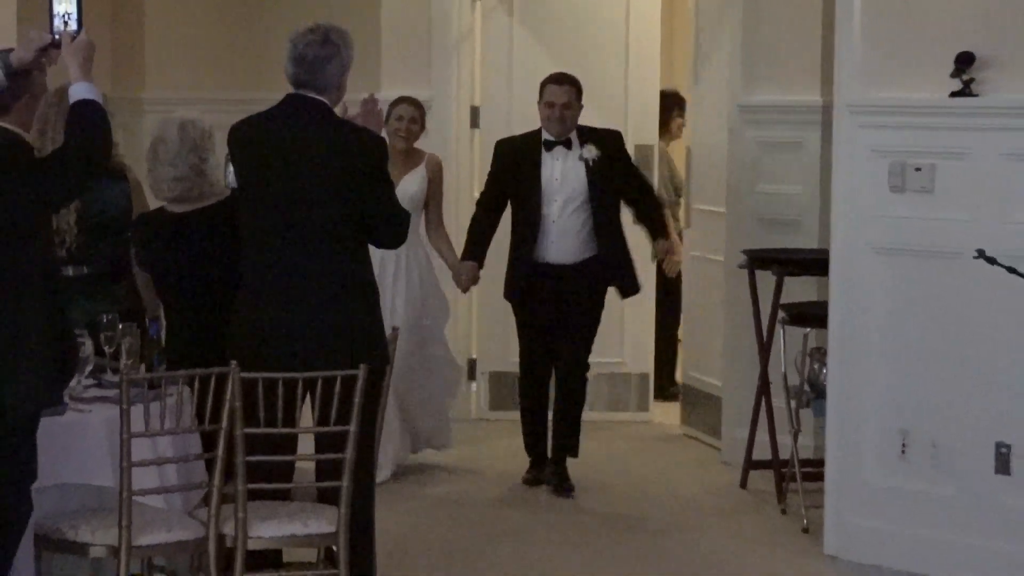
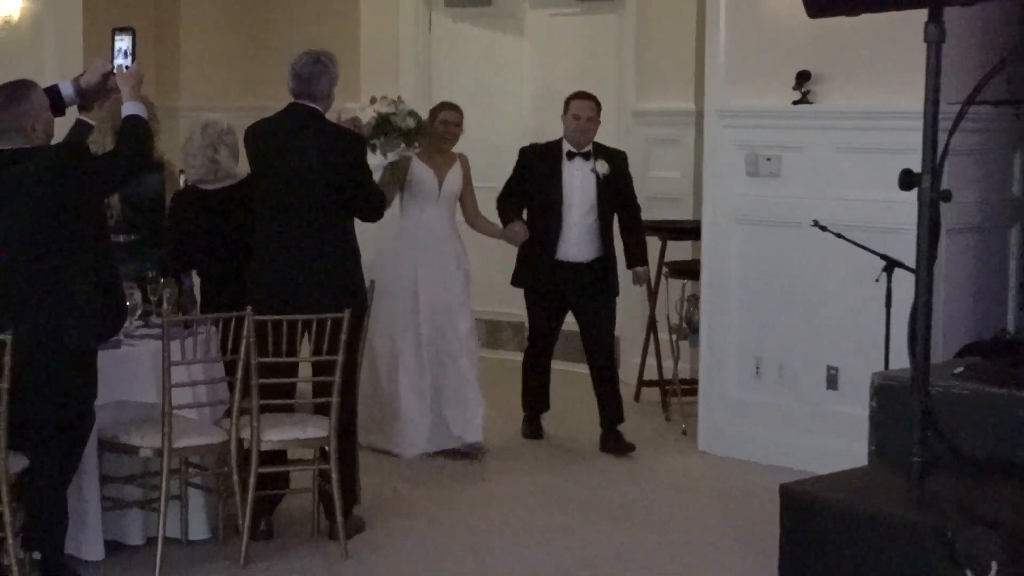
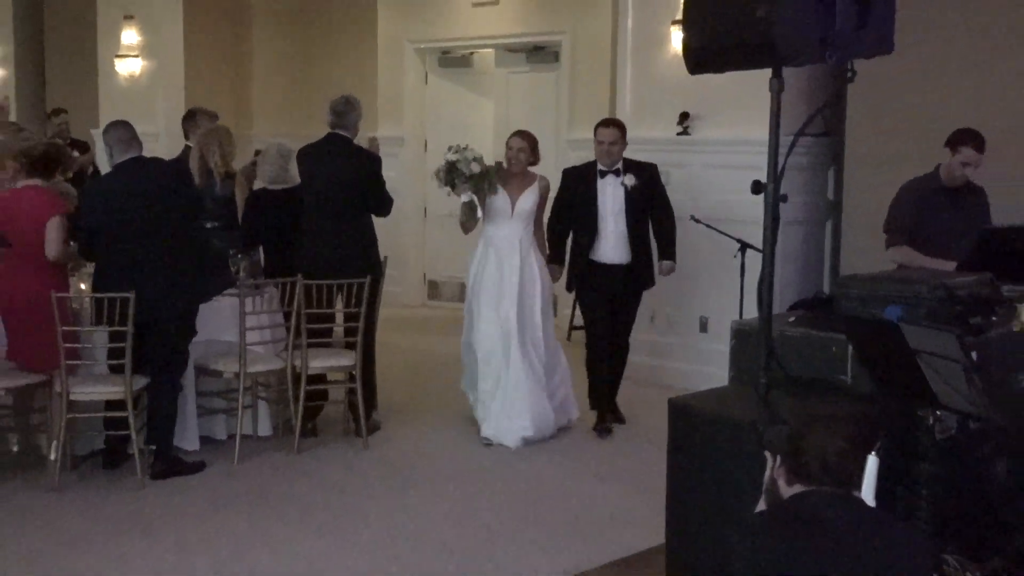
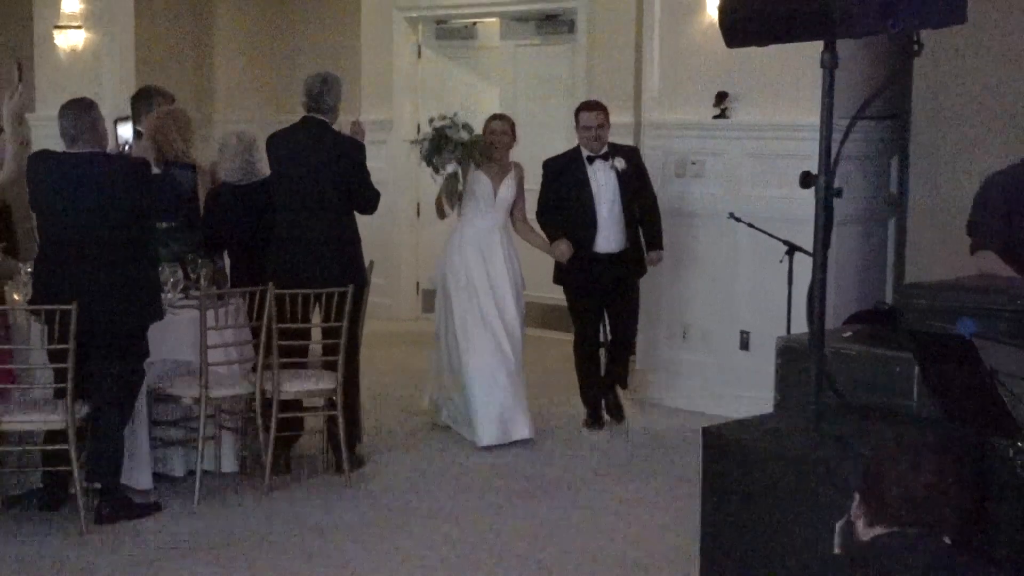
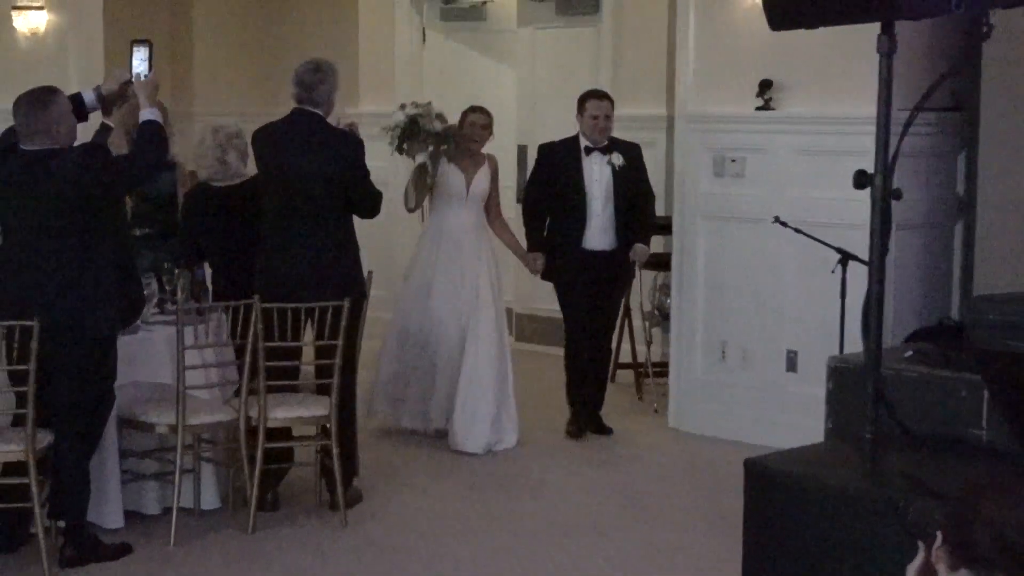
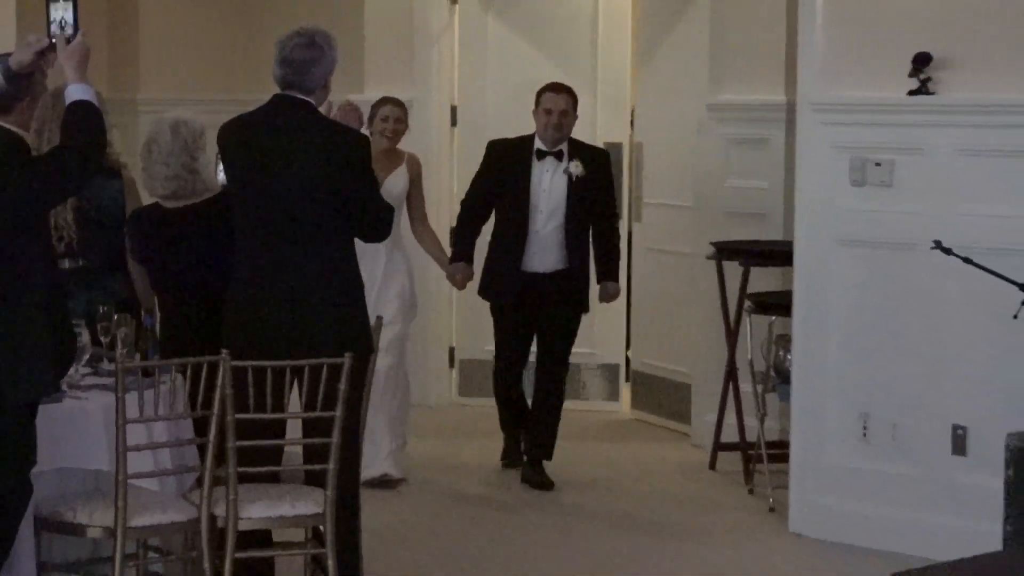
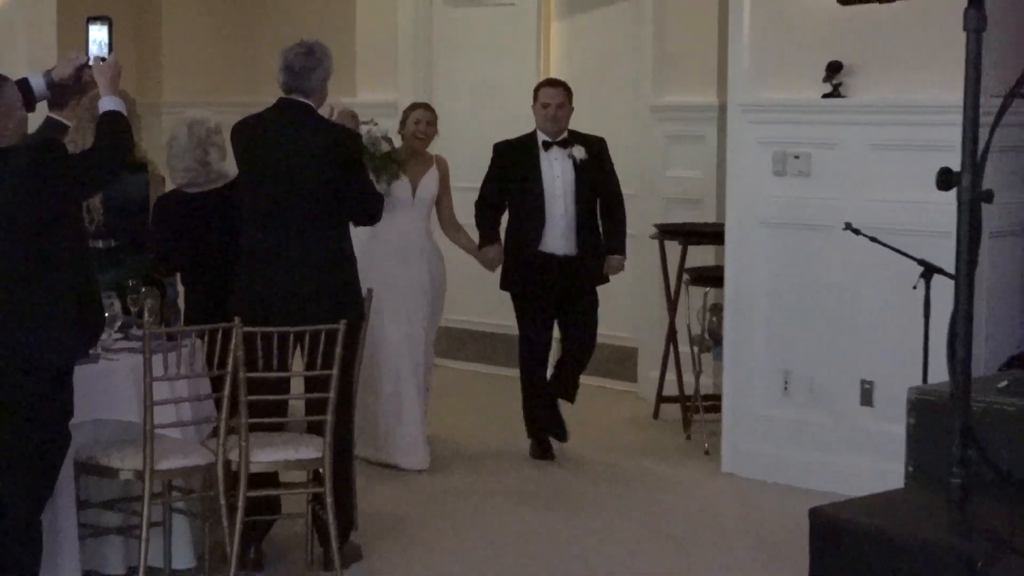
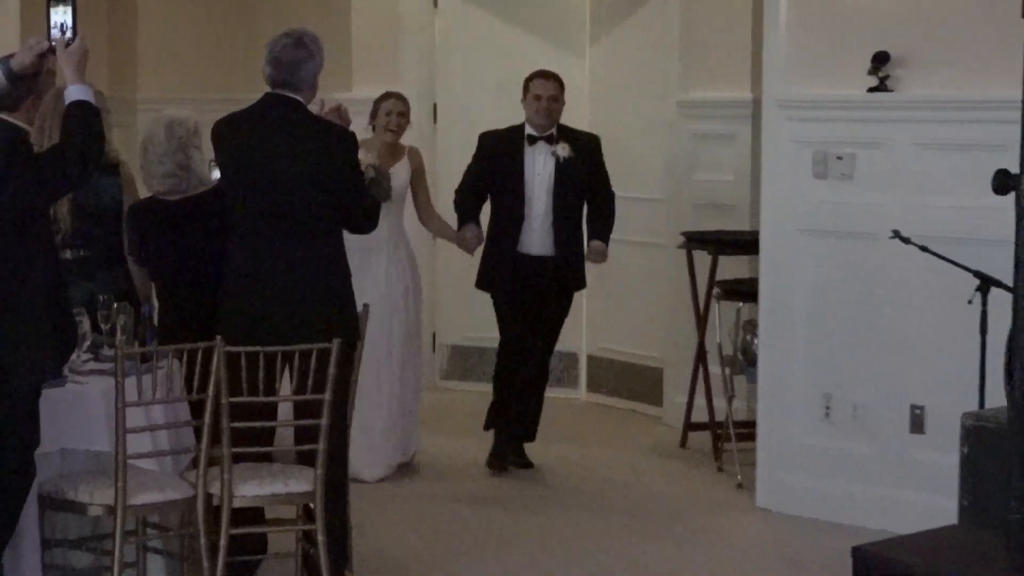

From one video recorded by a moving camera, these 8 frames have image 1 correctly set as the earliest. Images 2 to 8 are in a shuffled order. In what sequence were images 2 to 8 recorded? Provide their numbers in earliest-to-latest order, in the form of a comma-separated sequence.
6, 8, 7, 2, 5, 4, 3
